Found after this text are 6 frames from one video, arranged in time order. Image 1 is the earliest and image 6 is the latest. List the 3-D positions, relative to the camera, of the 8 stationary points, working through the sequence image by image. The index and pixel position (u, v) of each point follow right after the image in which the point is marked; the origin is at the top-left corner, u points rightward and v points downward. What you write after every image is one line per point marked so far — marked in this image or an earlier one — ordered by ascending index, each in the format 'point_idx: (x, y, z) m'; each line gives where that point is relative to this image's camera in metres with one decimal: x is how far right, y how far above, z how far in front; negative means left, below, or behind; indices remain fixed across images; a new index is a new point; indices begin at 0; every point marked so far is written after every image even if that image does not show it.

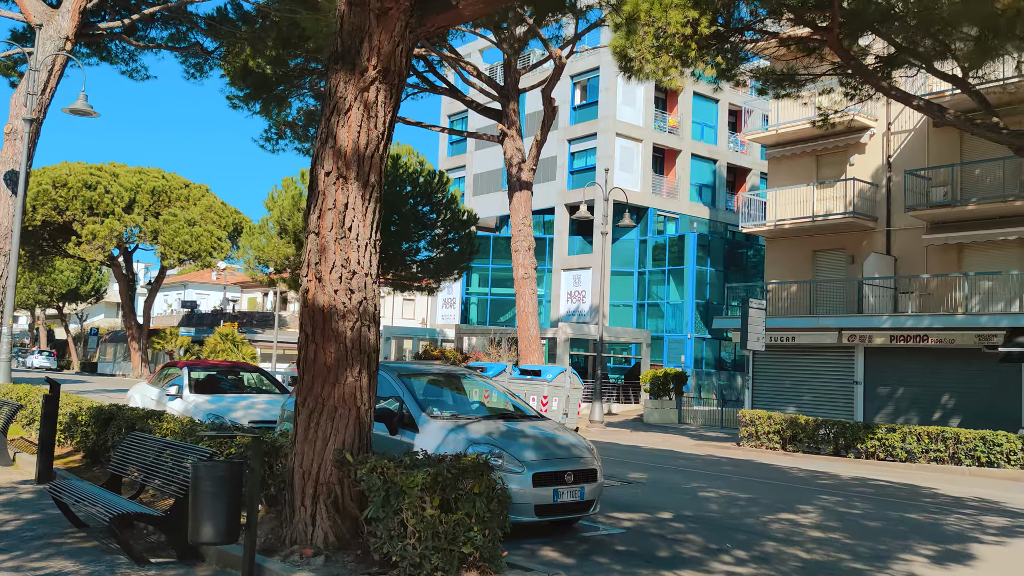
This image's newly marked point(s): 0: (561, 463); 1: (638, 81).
0: (+0.3, -1.1, +5.5) m
1: (+2.0, +3.2, +13.2) m
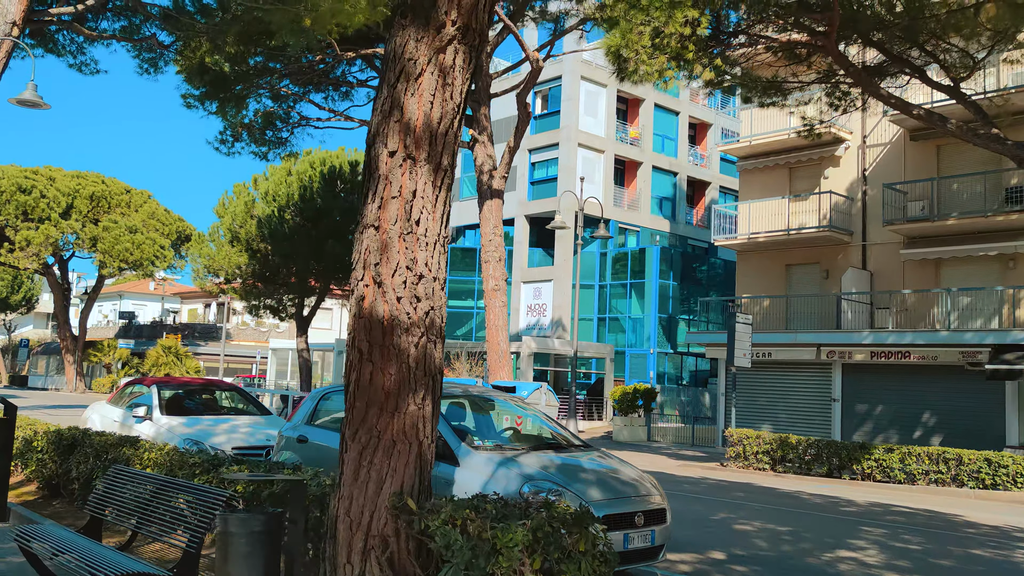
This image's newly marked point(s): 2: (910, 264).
0: (+0.7, -1.2, +4.8) m
1: (+1.8, +3.1, +12.6) m
2: (+8.9, +0.5, +18.9) m
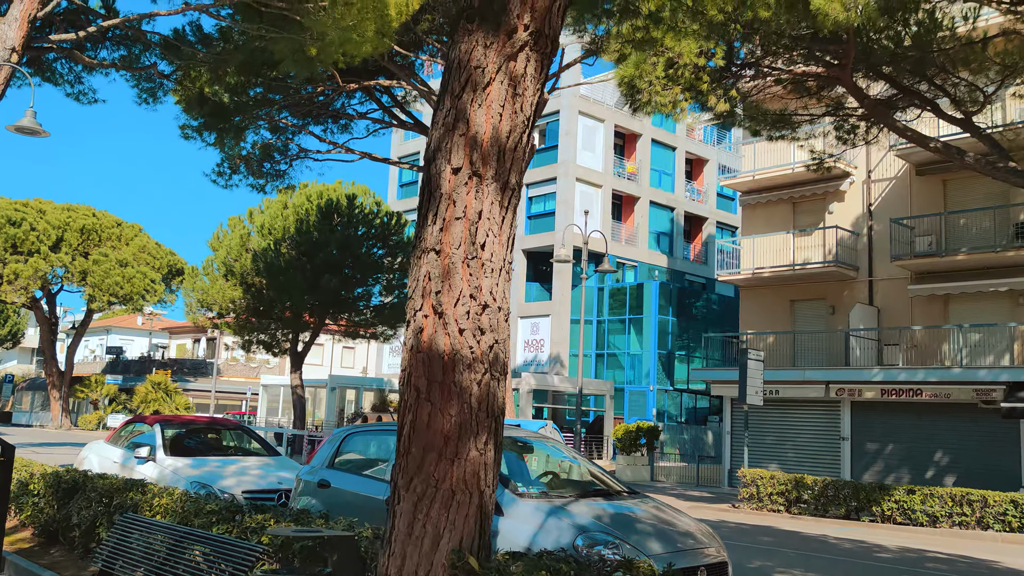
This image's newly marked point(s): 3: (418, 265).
0: (+0.9, -1.4, +4.4) m
1: (+2.0, +2.5, +12.4) m
2: (+8.9, -0.3, +18.7) m
3: (-0.4, +0.1, +3.2) m
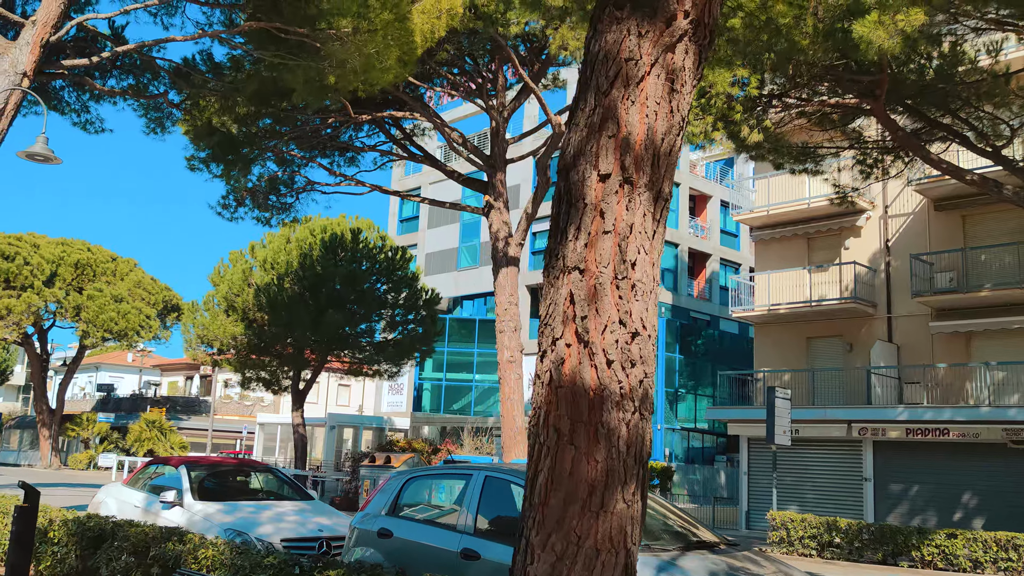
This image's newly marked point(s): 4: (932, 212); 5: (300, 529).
0: (+1.4, -1.5, +3.9) m
1: (+2.4, +2.0, +12.1) m
2: (+9.2, -1.1, +18.4) m
3: (+0.2, 0.0, +2.8) m
4: (+9.3, +1.7, +18.8) m
5: (-1.6, -1.8, +6.5) m
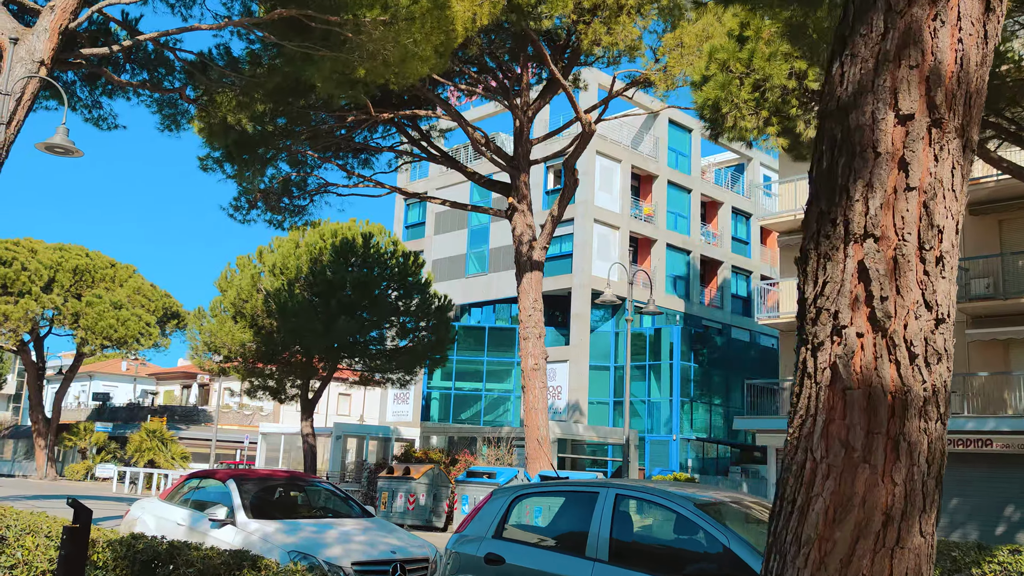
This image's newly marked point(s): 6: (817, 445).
0: (+2.1, -1.5, +3.3) m
1: (+2.9, +2.0, +11.6) m
2: (+9.8, -1.2, +17.9) m
3: (+0.8, +0.1, +2.2) m
4: (+9.8, +1.5, +18.3) m
5: (-1.0, -1.8, +5.8) m
6: (+0.8, -0.4, +2.2) m
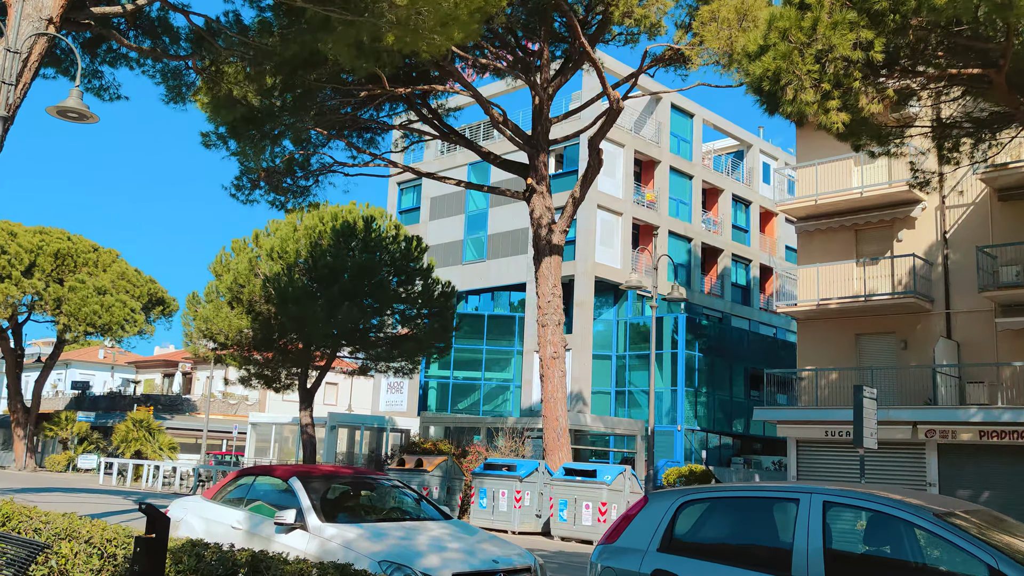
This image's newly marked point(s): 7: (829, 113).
0: (+2.9, -1.3, +2.6) m
1: (+3.5, +2.2, +10.9) m
2: (+10.1, -0.9, +17.4) m
3: (+1.7, +0.2, +1.5) m
4: (+10.2, +1.8, +17.9) m
5: (-0.3, -1.6, +5.1) m
6: (+1.6, -0.3, +1.5) m
7: (+4.0, +2.2, +10.7) m
